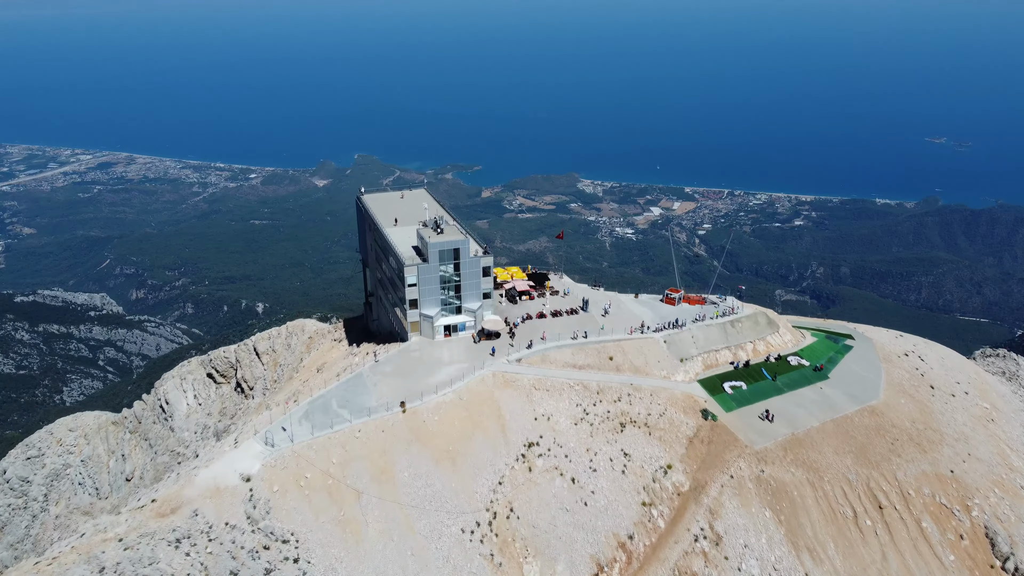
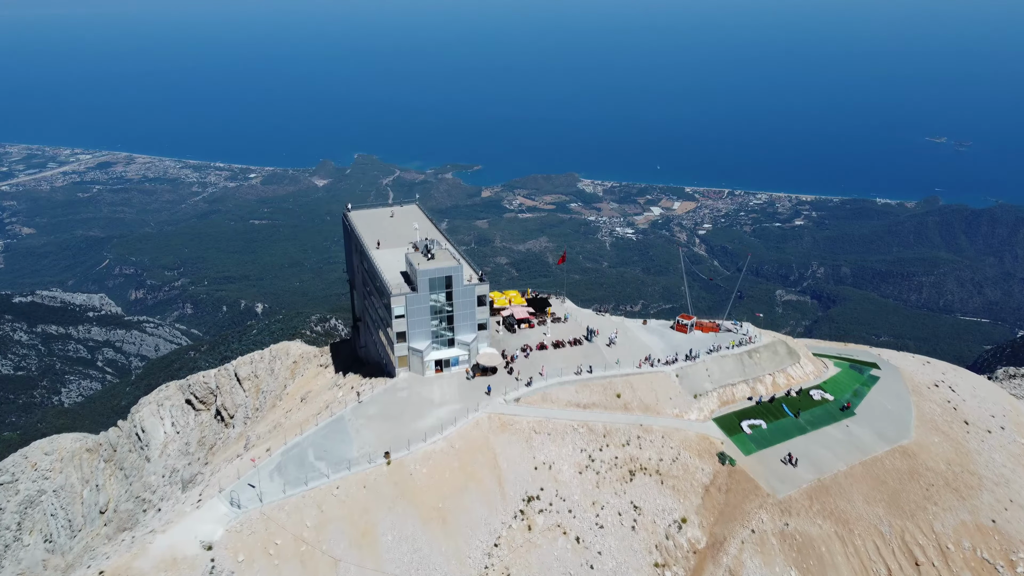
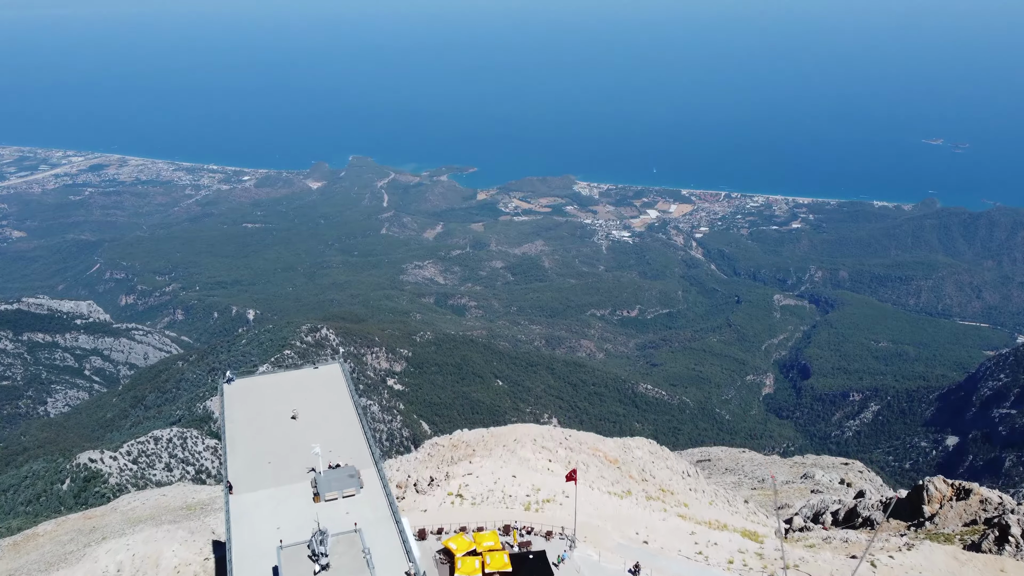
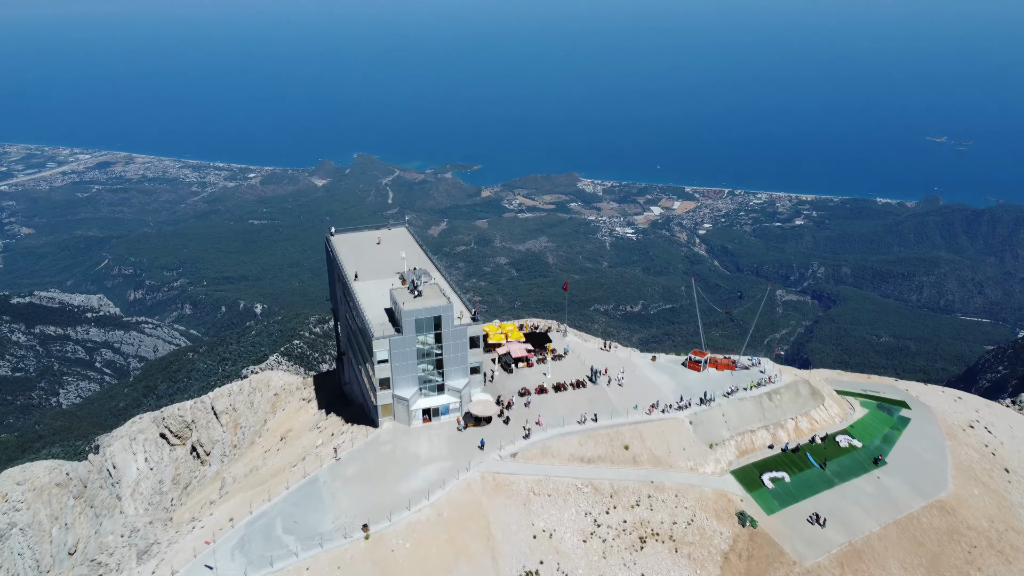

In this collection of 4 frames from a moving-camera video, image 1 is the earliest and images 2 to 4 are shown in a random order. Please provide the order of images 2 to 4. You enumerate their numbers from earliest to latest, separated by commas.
2, 4, 3
